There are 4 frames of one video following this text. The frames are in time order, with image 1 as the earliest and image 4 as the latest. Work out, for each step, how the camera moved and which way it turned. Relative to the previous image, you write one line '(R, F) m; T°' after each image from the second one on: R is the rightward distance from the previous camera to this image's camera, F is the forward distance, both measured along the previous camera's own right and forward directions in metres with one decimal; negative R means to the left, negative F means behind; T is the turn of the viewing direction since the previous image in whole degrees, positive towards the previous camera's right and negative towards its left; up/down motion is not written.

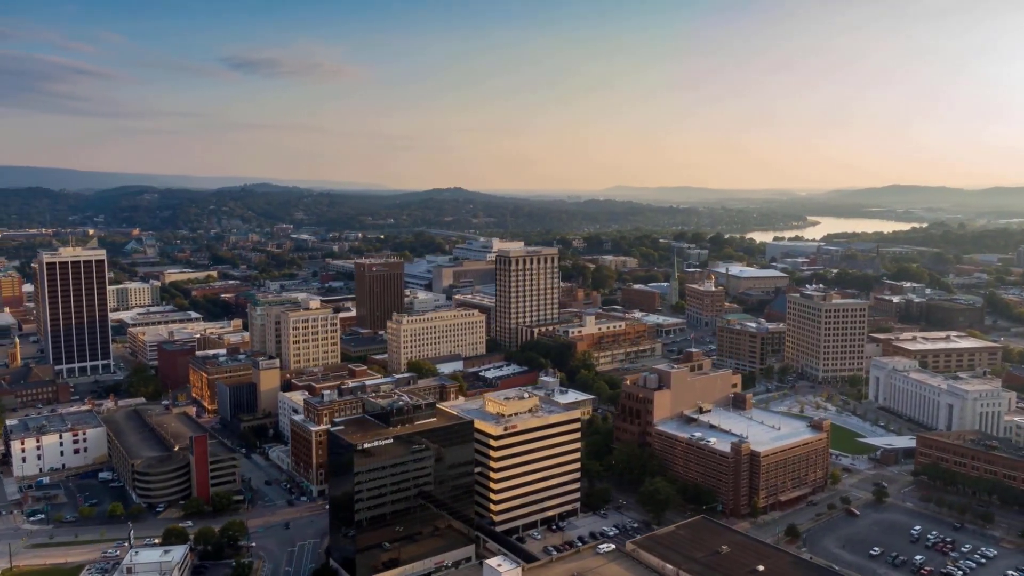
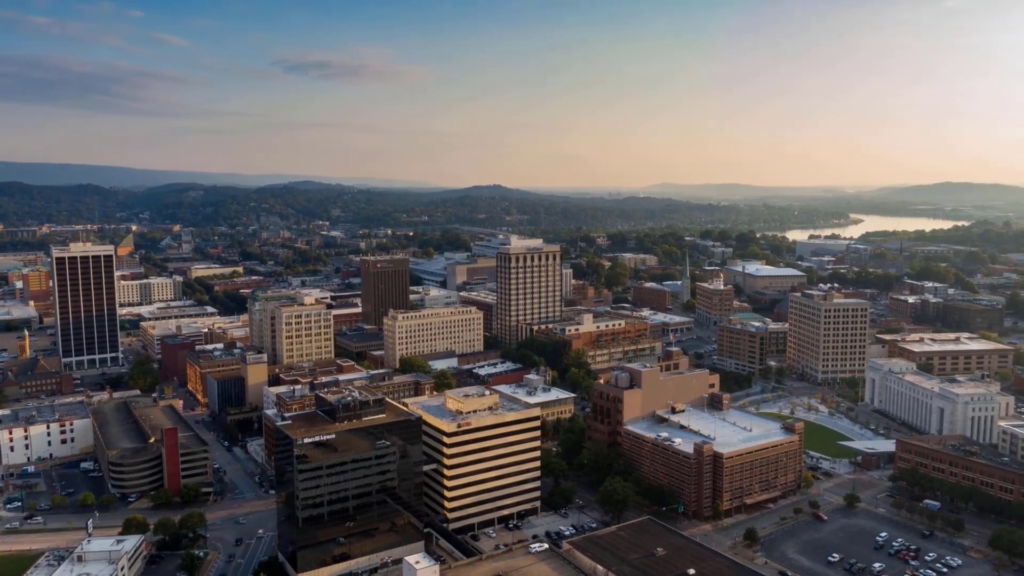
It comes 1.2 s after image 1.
(+4.3, +0.3) m; -3°
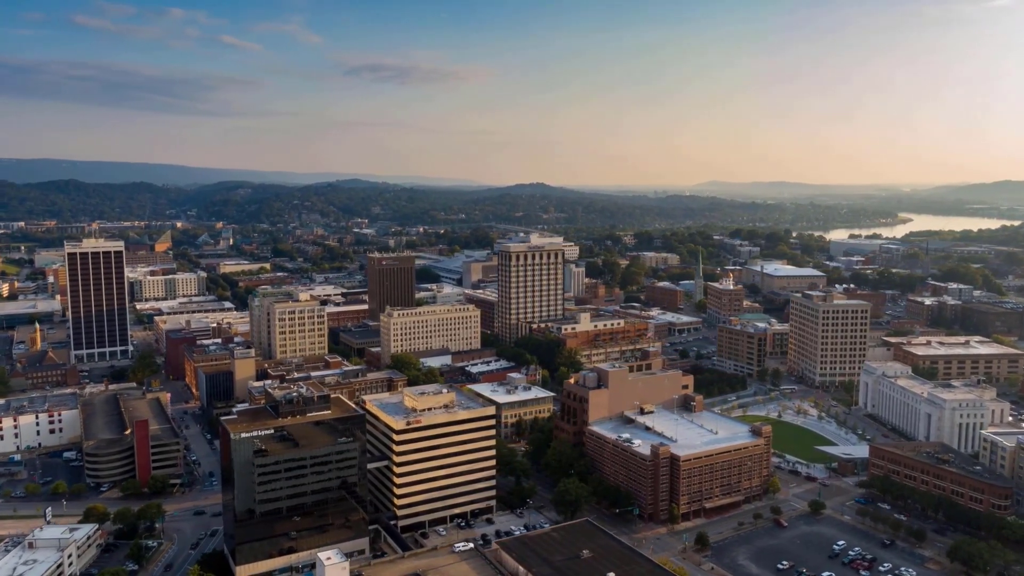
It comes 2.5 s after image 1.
(+4.8, +0.3) m; -3°
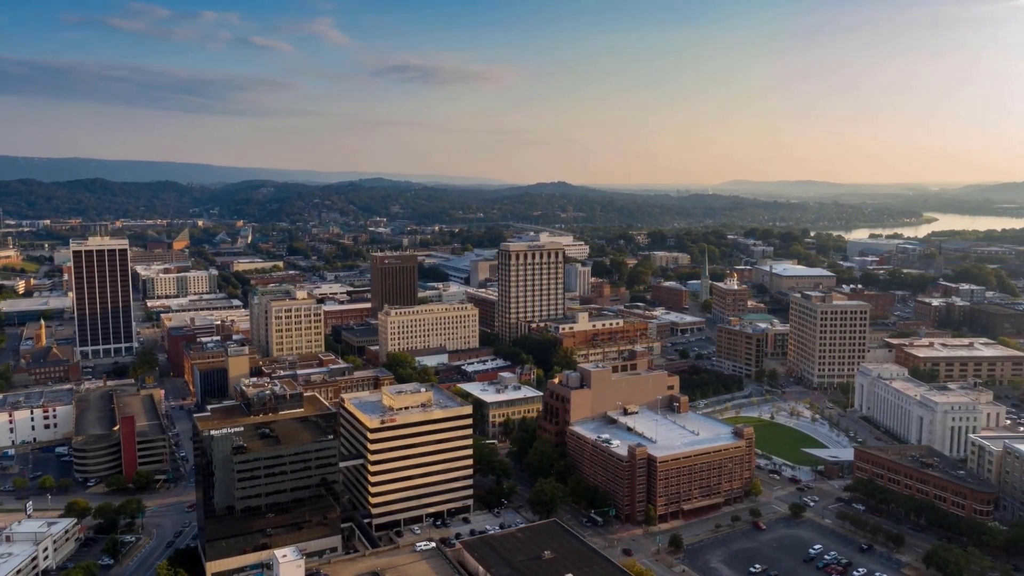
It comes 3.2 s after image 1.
(+2.4, +0.1) m; -2°
